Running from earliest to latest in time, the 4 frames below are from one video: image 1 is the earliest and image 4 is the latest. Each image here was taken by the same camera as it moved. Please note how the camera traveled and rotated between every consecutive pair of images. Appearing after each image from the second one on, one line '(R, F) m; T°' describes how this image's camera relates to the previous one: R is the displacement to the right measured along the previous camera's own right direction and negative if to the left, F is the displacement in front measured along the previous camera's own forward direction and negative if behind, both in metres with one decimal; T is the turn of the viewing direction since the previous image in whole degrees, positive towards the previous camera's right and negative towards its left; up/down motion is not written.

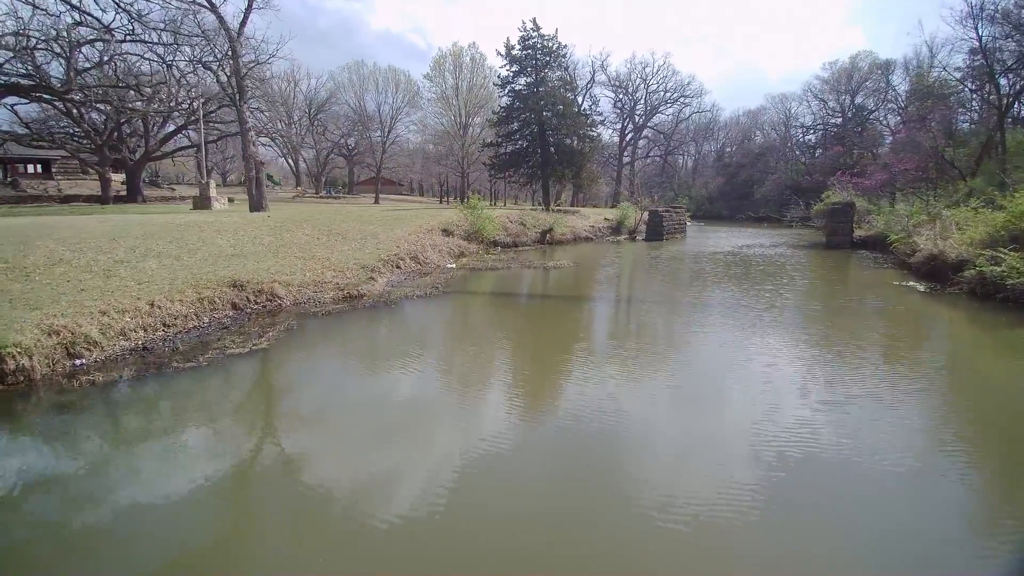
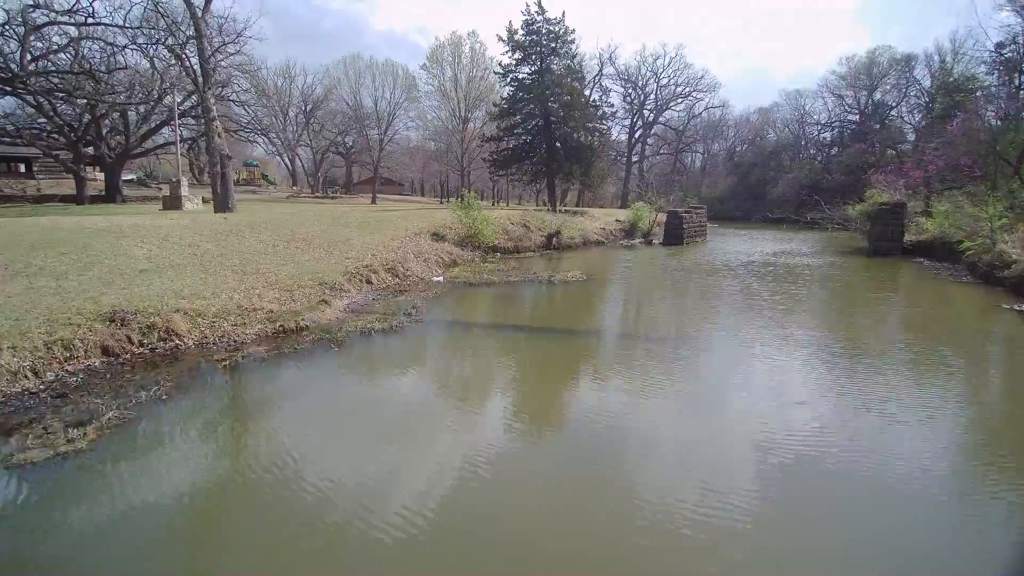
(+0.1, +1.9) m; 0°
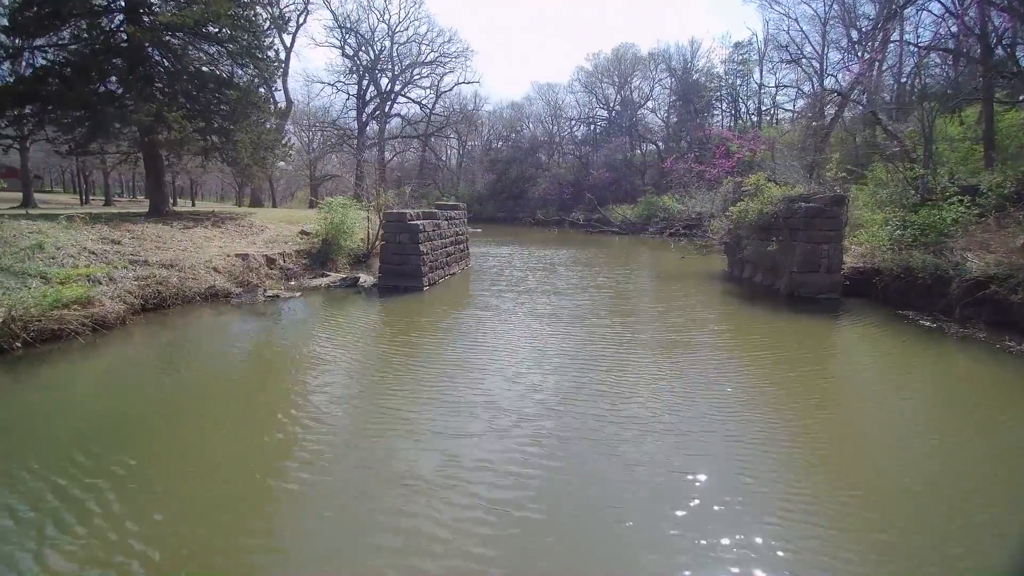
(+0.3, +2.1) m; 0°
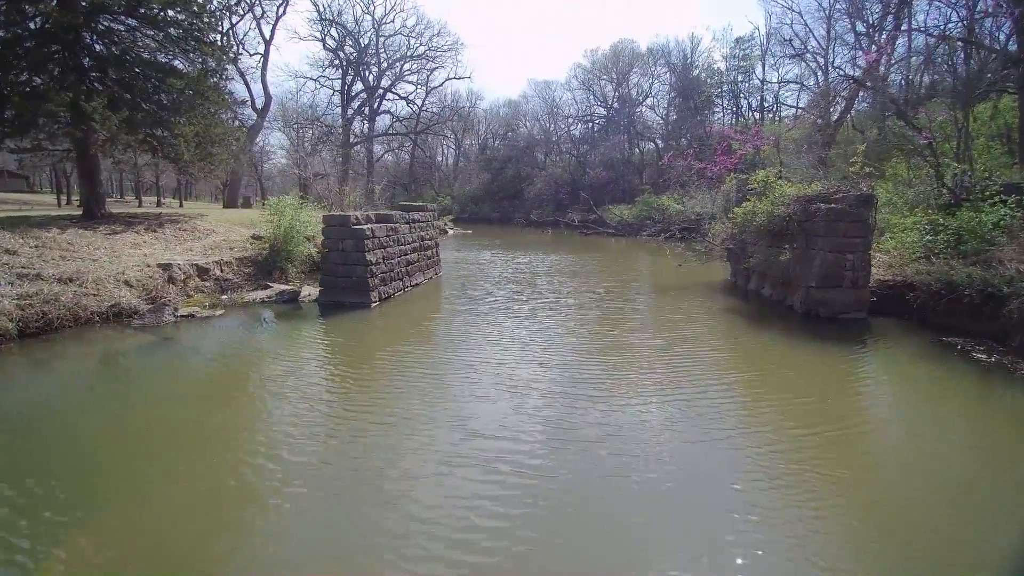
(+0.4, +1.3) m; 0°
